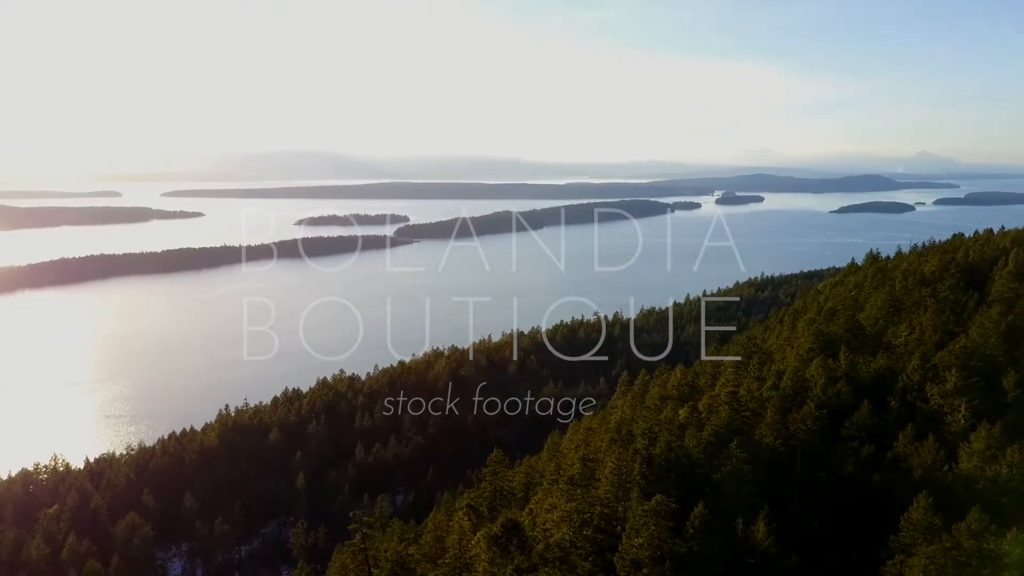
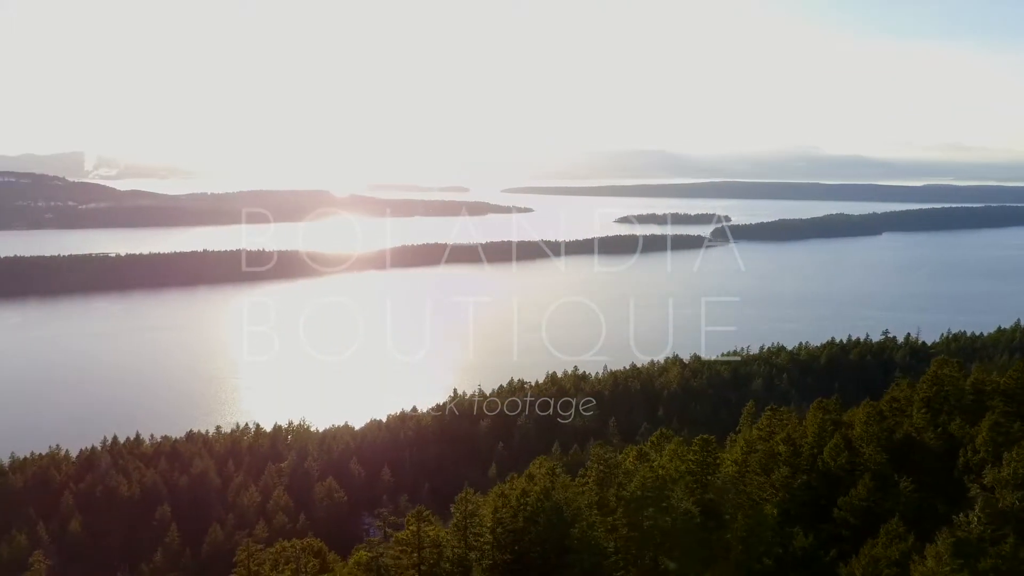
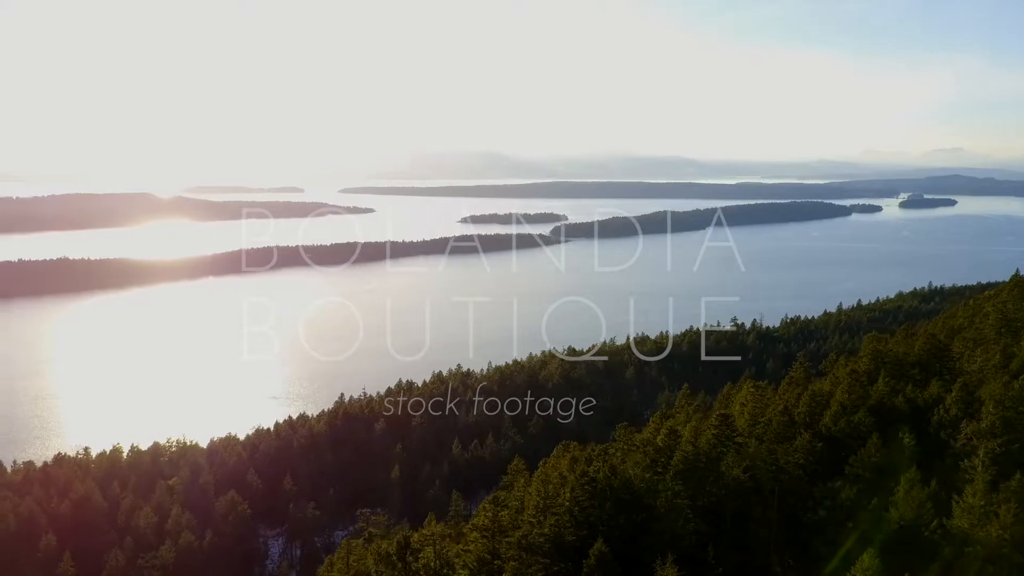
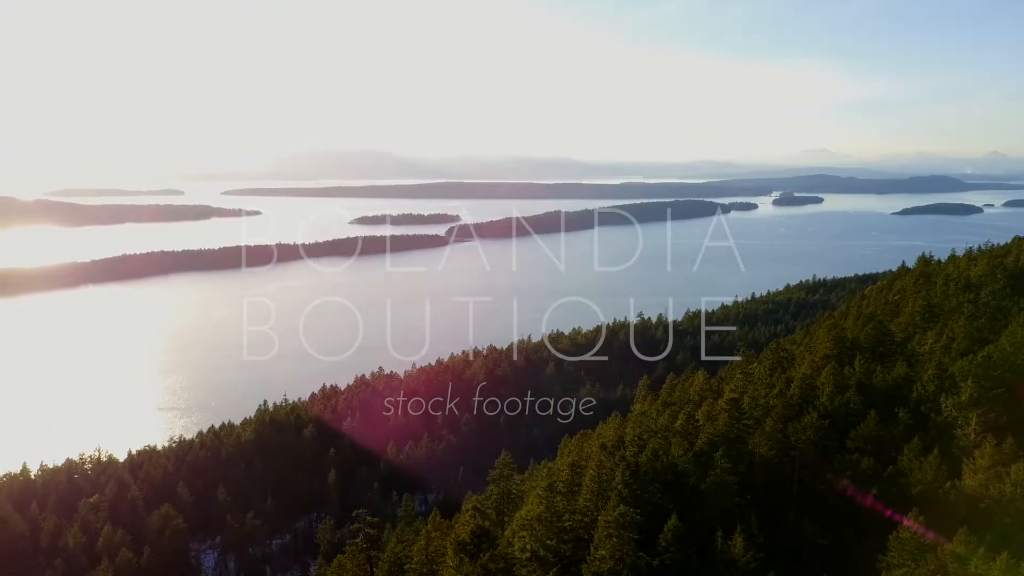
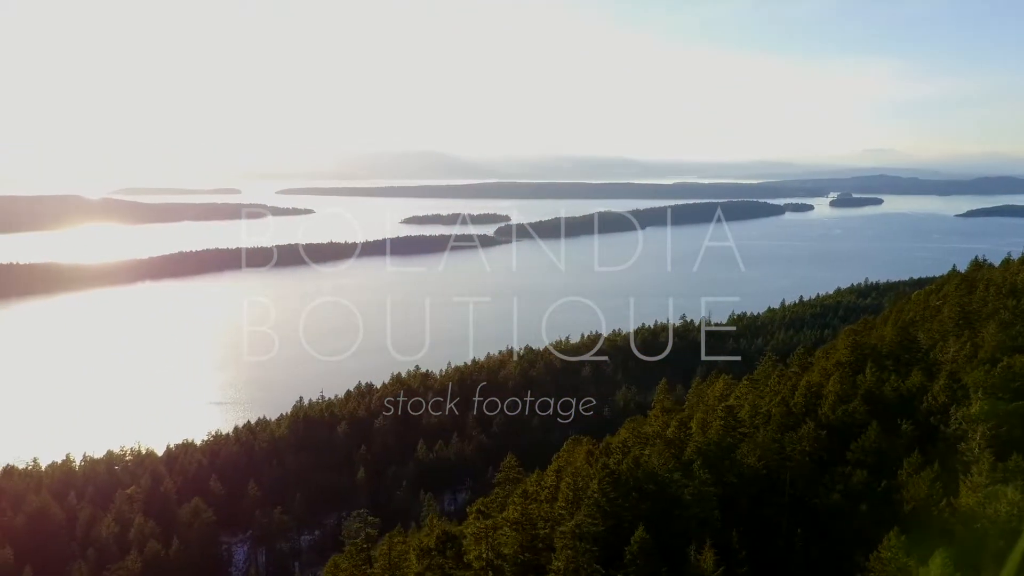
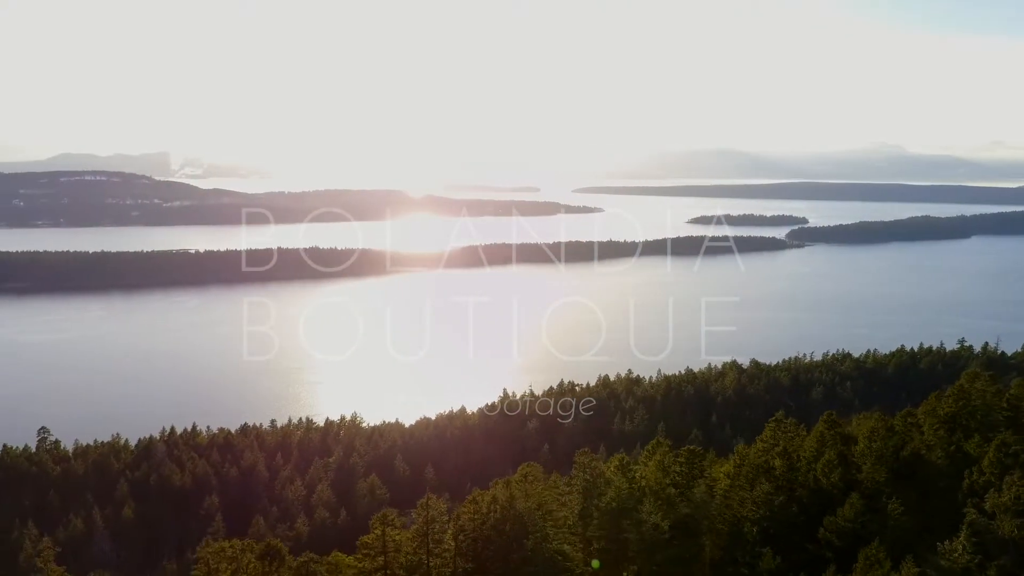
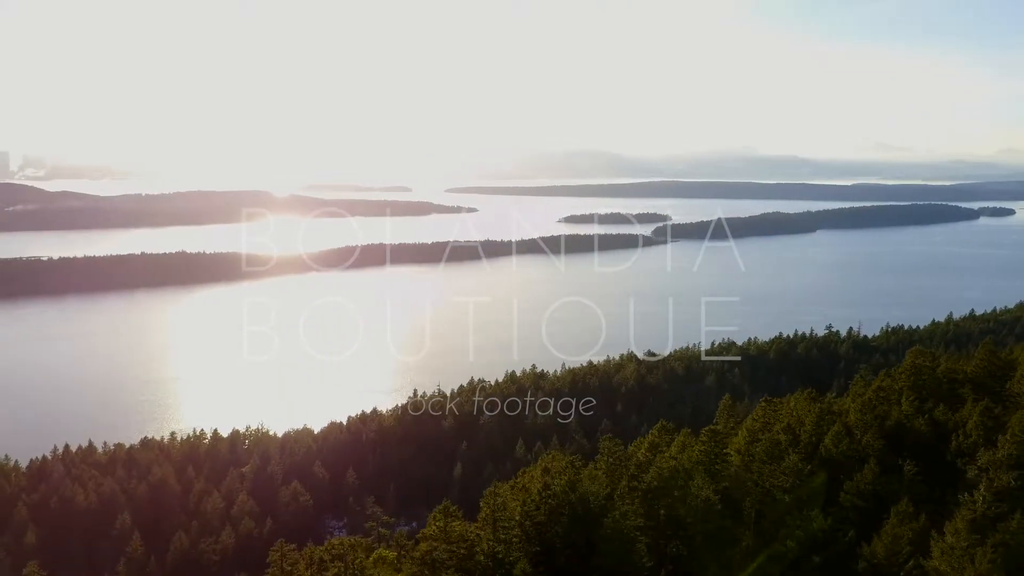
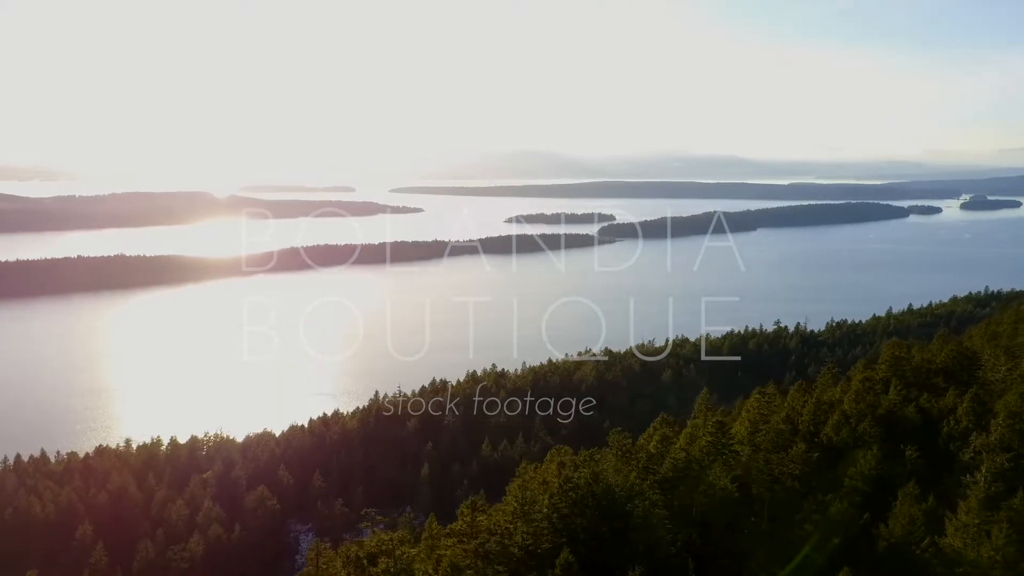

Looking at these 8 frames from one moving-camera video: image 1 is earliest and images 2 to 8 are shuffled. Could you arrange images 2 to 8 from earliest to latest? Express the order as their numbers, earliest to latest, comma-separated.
4, 5, 3, 8, 7, 2, 6
